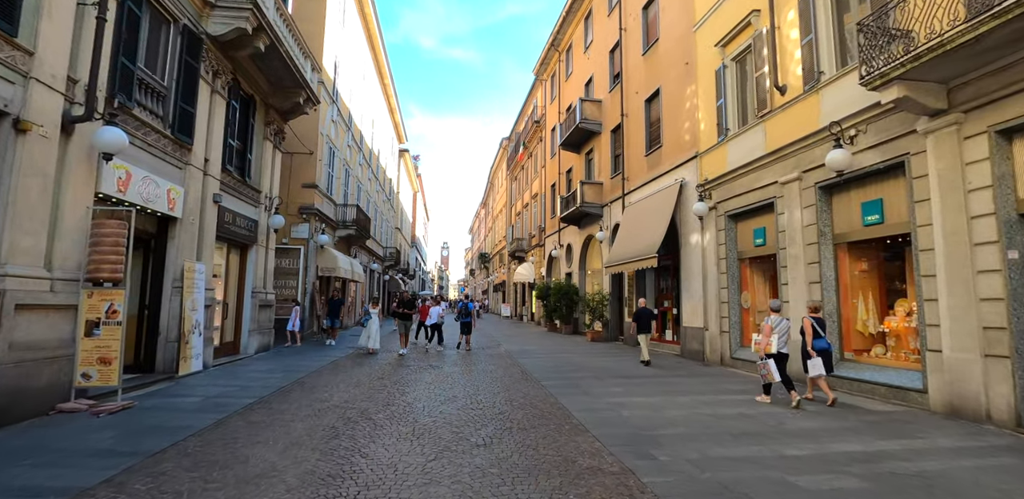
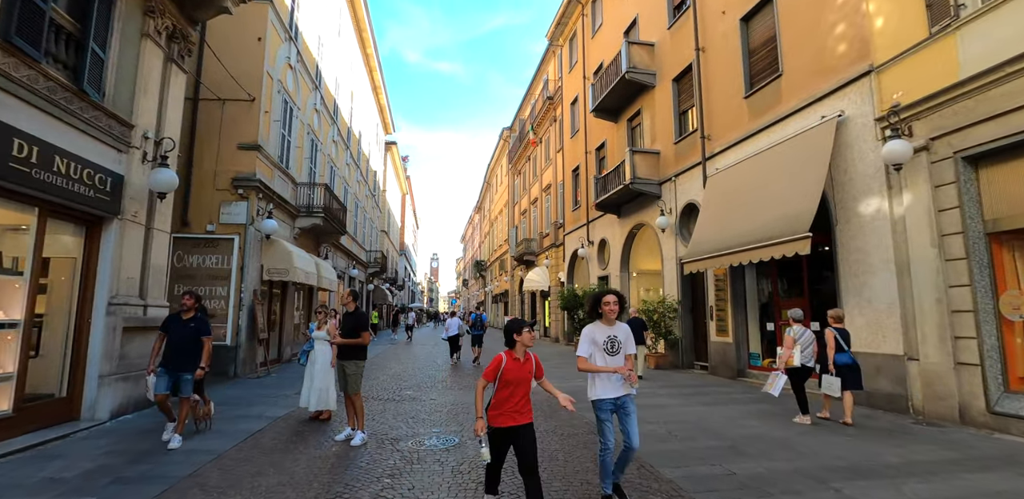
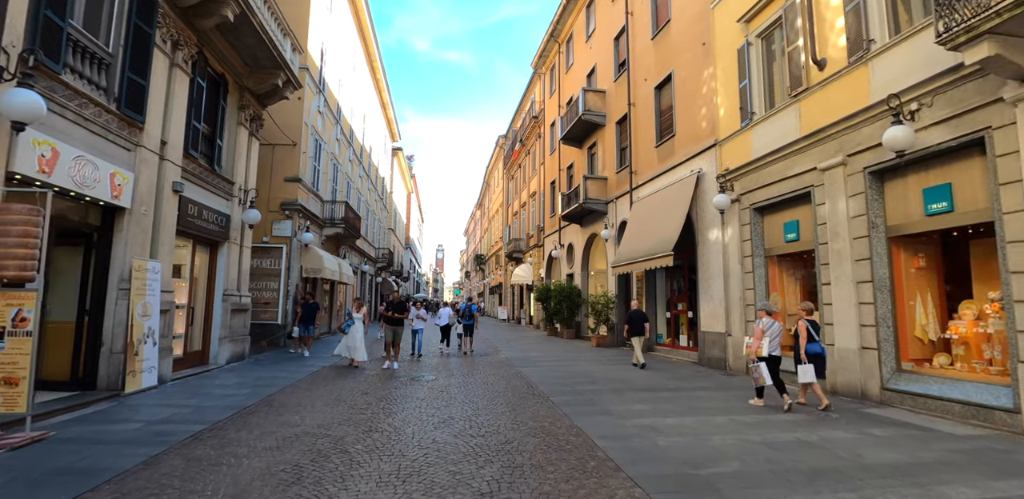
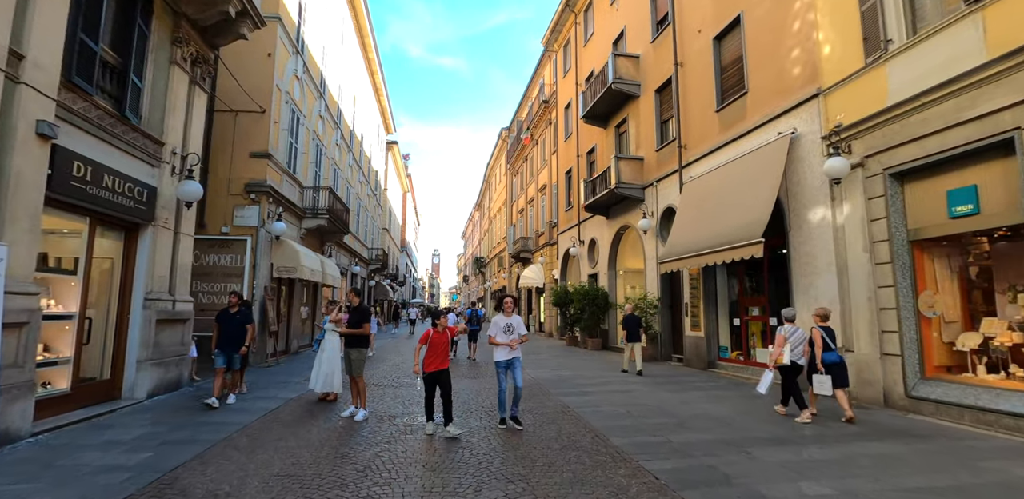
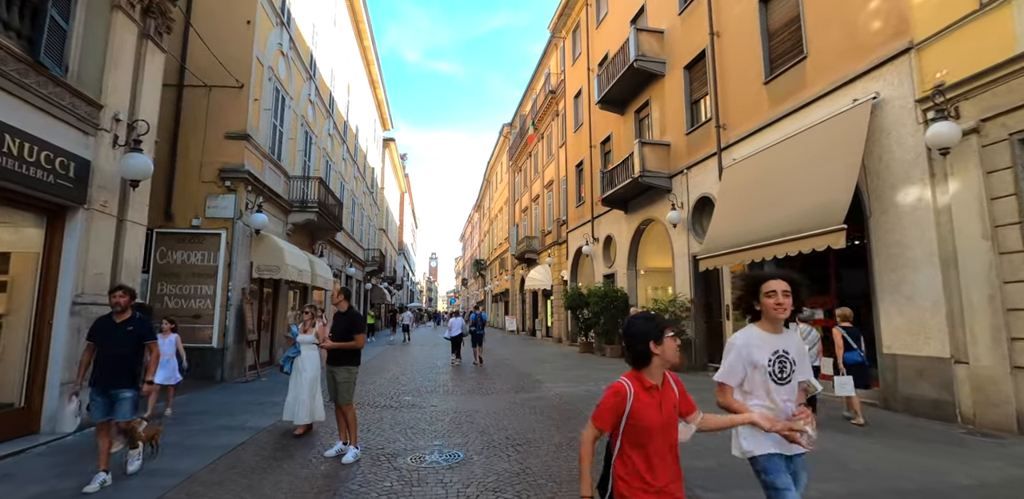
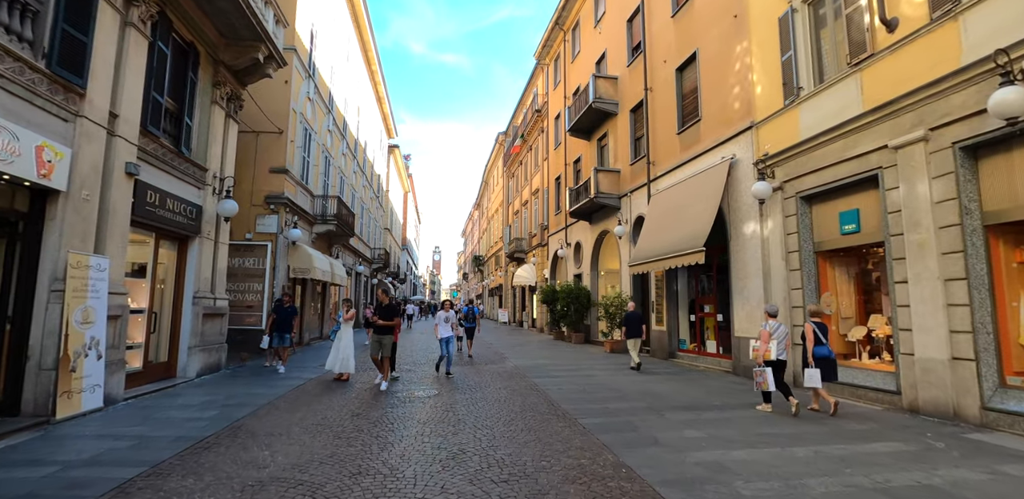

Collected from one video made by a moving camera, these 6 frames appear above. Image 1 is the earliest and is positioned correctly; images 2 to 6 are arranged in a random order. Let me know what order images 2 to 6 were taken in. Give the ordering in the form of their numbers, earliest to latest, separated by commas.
3, 6, 4, 2, 5
